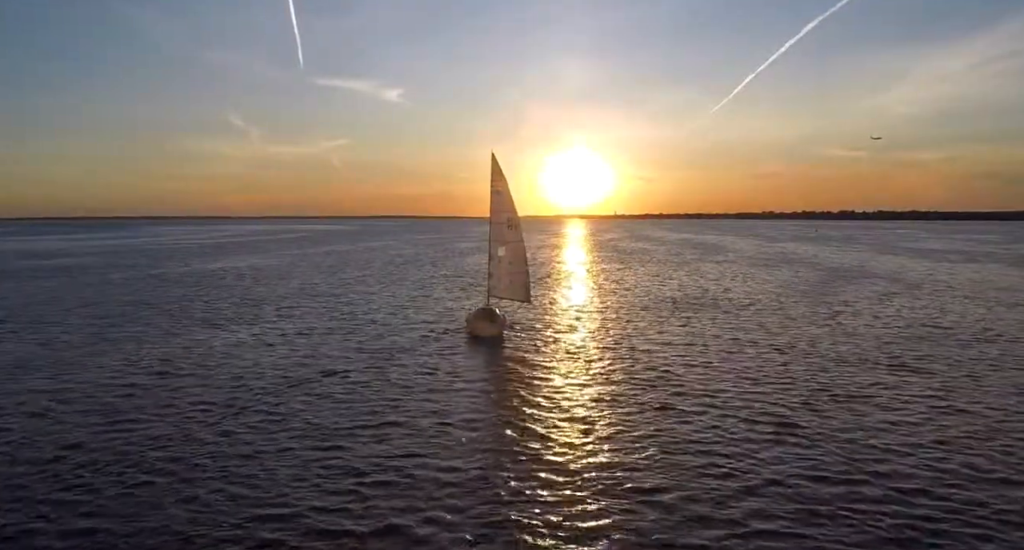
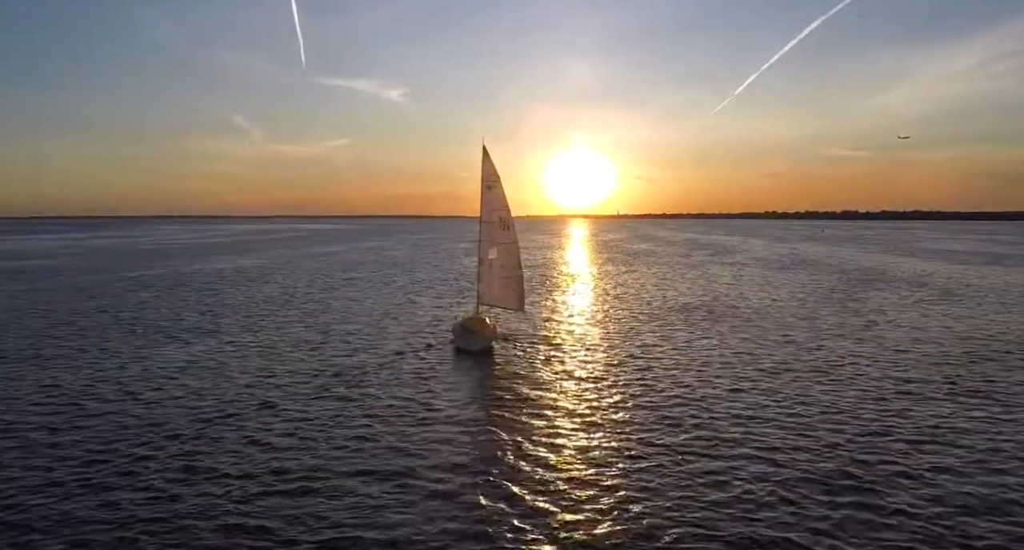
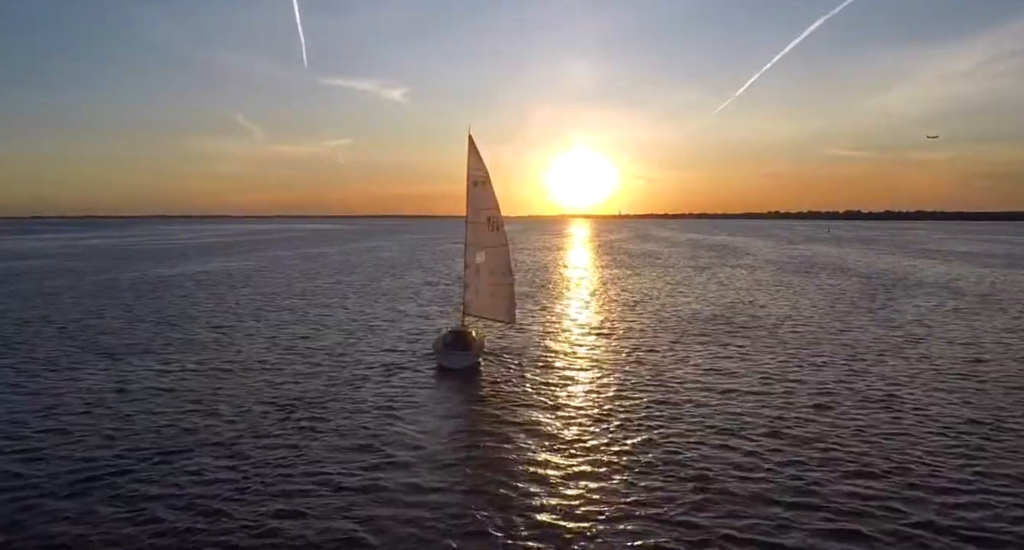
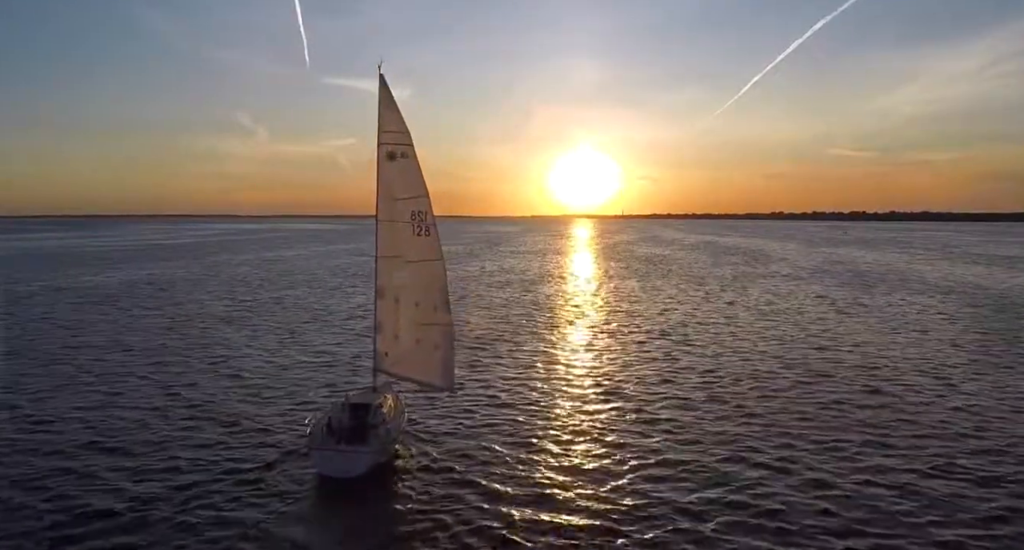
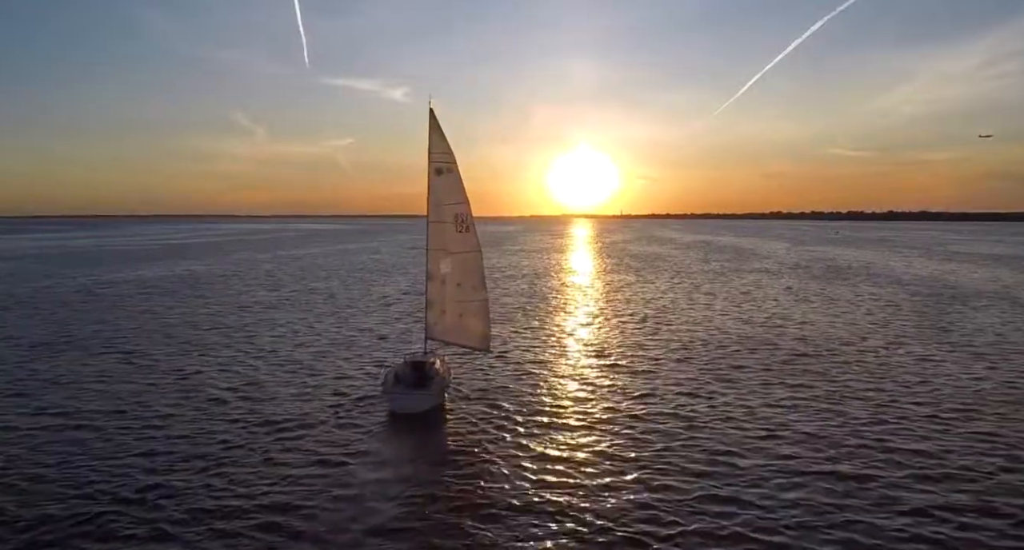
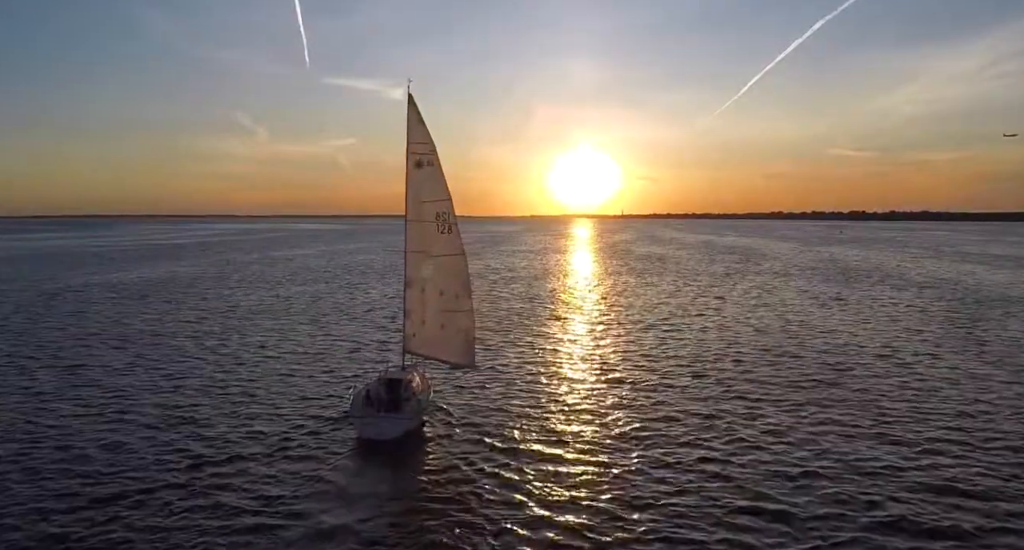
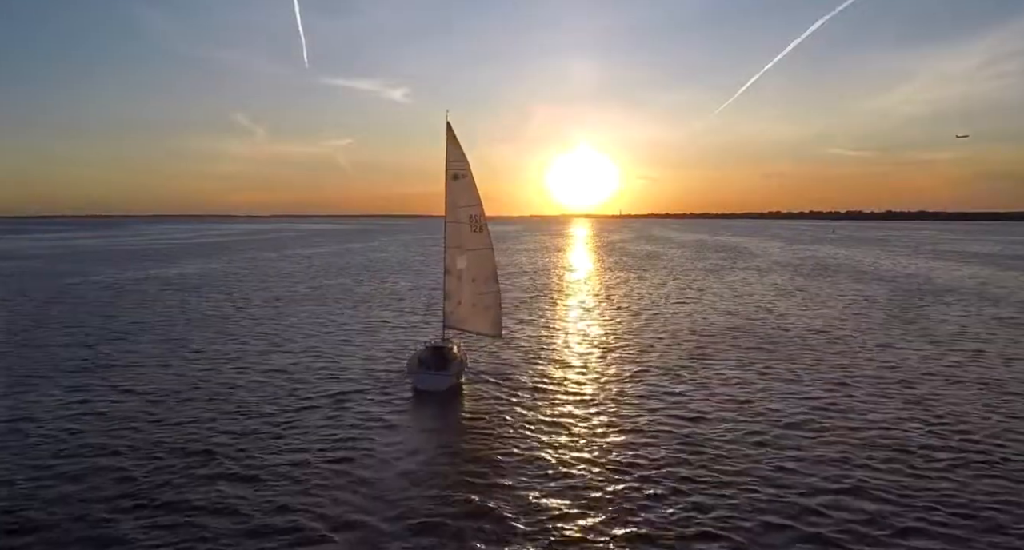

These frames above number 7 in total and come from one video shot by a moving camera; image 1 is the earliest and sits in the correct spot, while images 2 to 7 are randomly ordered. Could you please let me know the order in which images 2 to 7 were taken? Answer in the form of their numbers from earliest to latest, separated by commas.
2, 3, 7, 5, 6, 4
